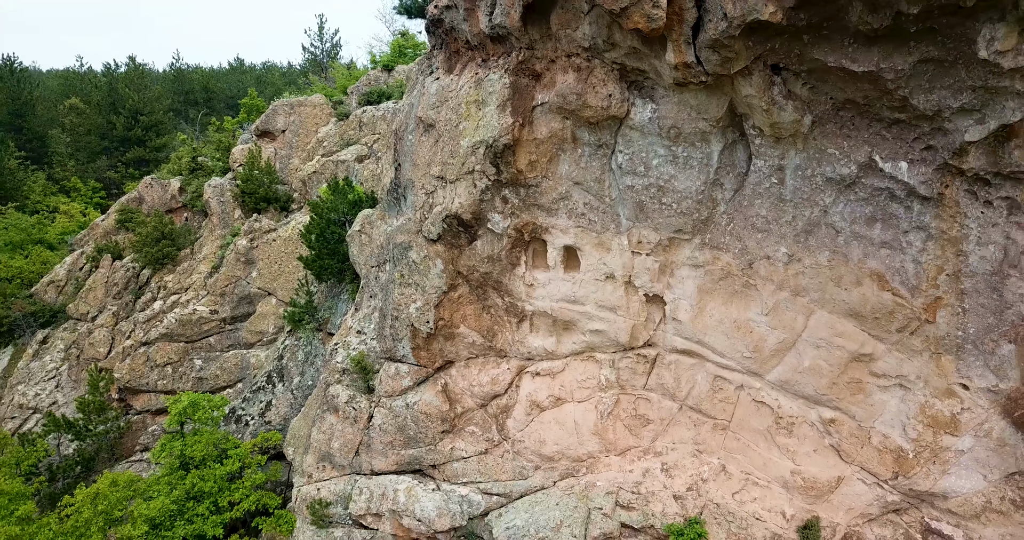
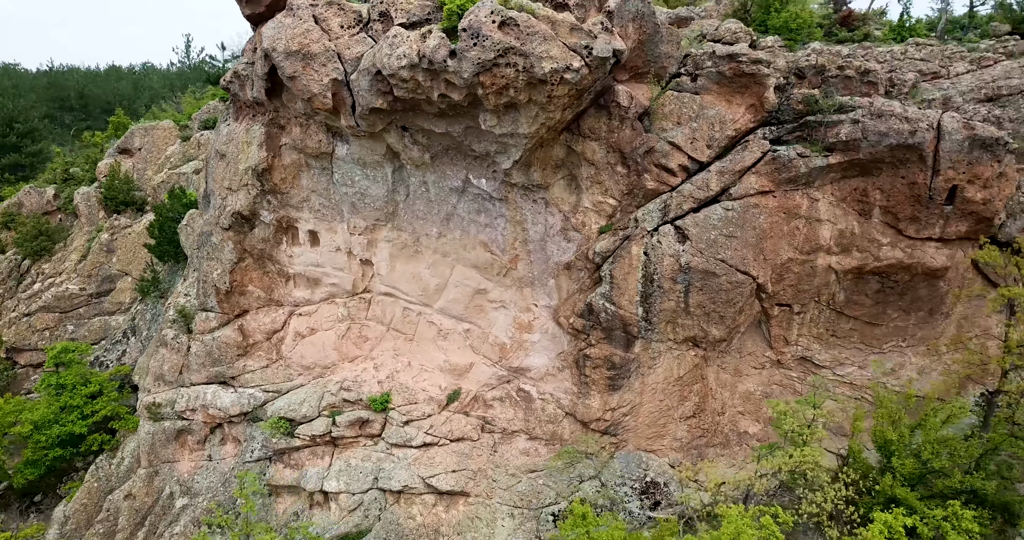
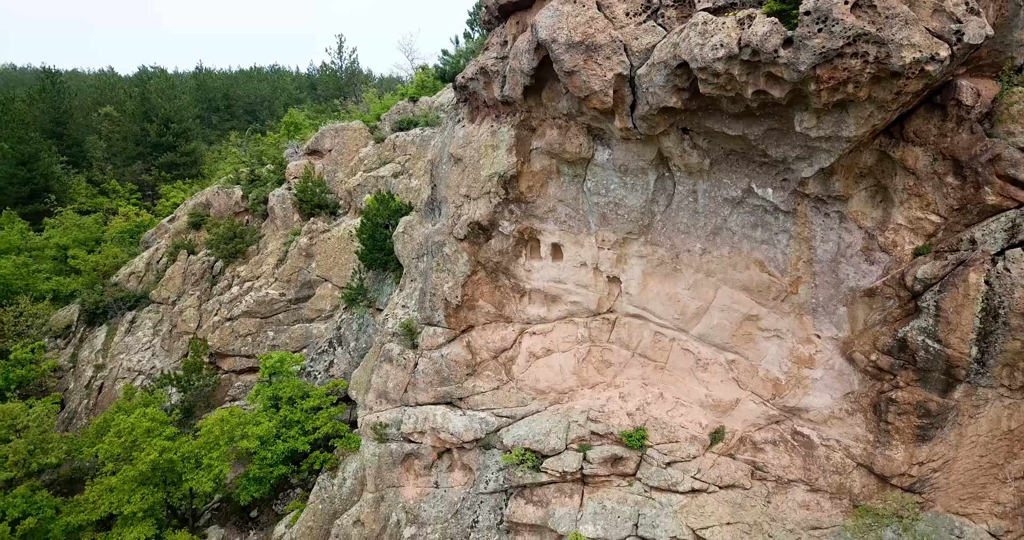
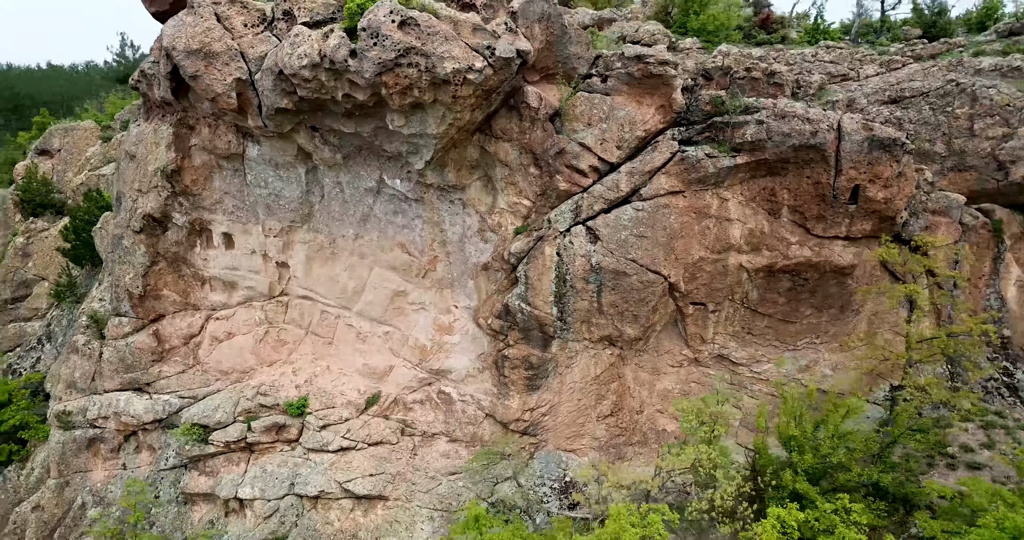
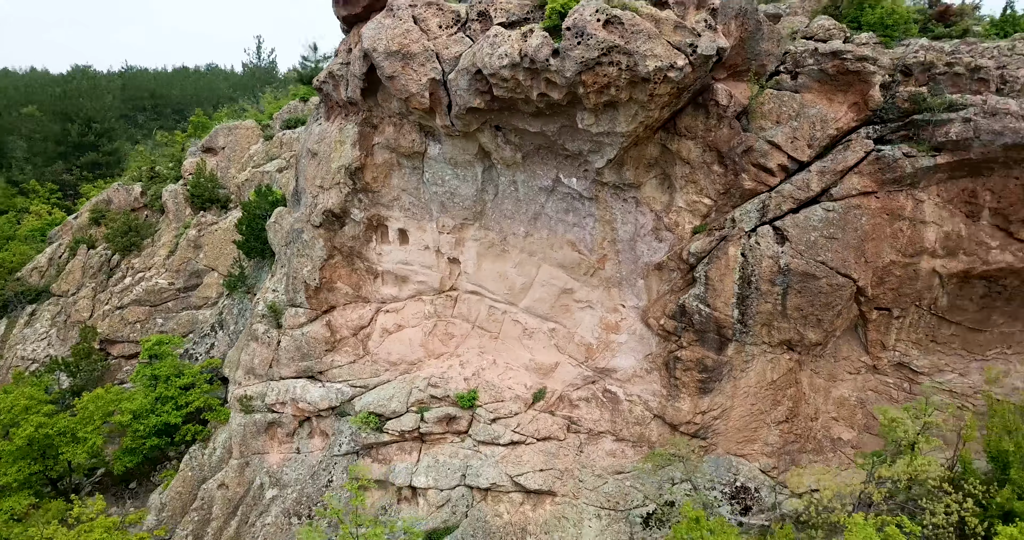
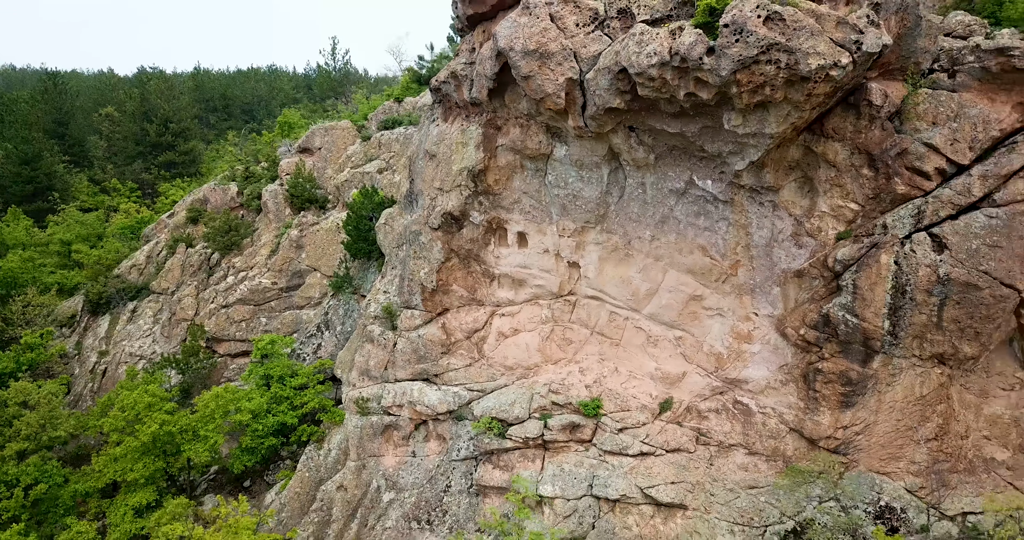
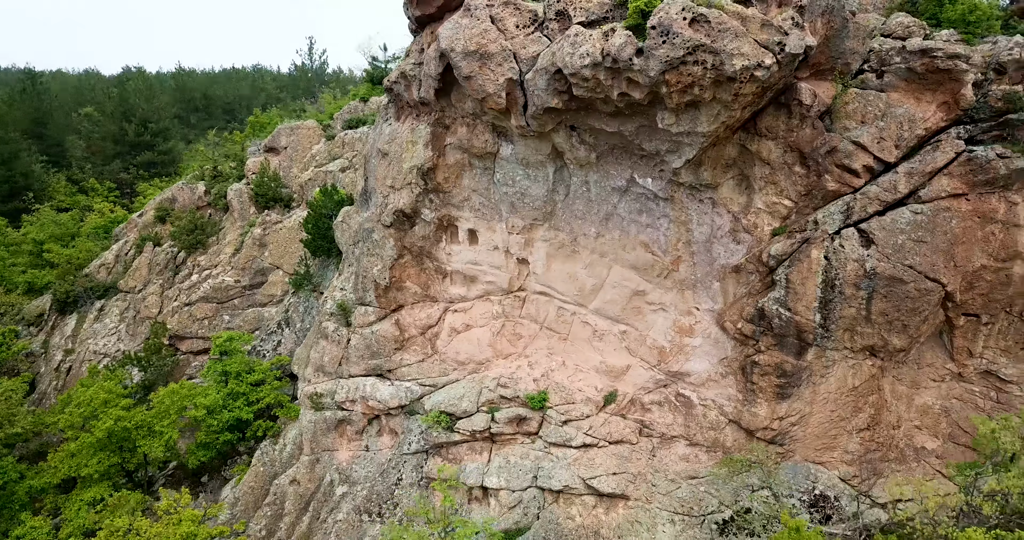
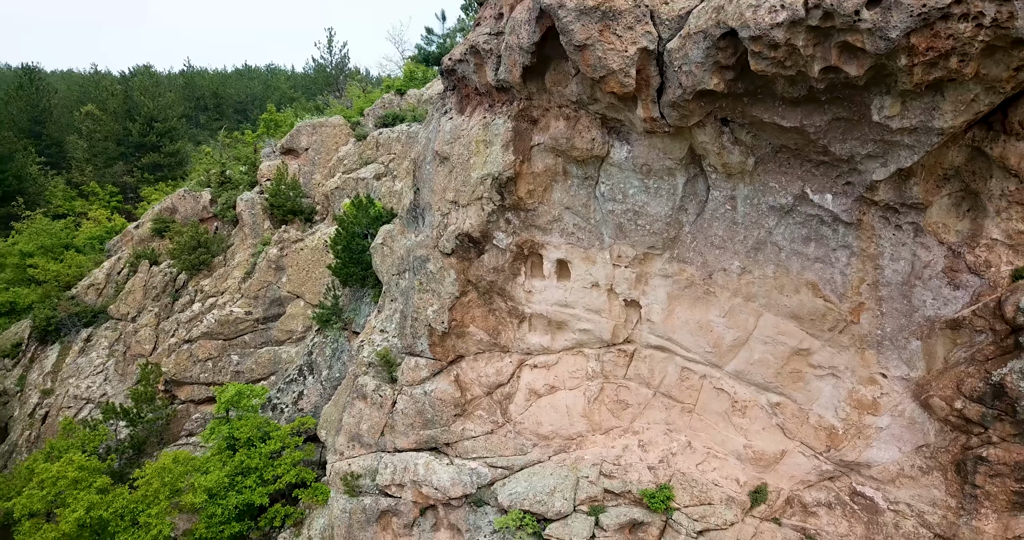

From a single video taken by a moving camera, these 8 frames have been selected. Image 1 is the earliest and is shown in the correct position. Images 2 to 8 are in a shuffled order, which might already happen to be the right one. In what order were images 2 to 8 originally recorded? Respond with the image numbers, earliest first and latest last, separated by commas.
8, 3, 6, 7, 5, 2, 4
